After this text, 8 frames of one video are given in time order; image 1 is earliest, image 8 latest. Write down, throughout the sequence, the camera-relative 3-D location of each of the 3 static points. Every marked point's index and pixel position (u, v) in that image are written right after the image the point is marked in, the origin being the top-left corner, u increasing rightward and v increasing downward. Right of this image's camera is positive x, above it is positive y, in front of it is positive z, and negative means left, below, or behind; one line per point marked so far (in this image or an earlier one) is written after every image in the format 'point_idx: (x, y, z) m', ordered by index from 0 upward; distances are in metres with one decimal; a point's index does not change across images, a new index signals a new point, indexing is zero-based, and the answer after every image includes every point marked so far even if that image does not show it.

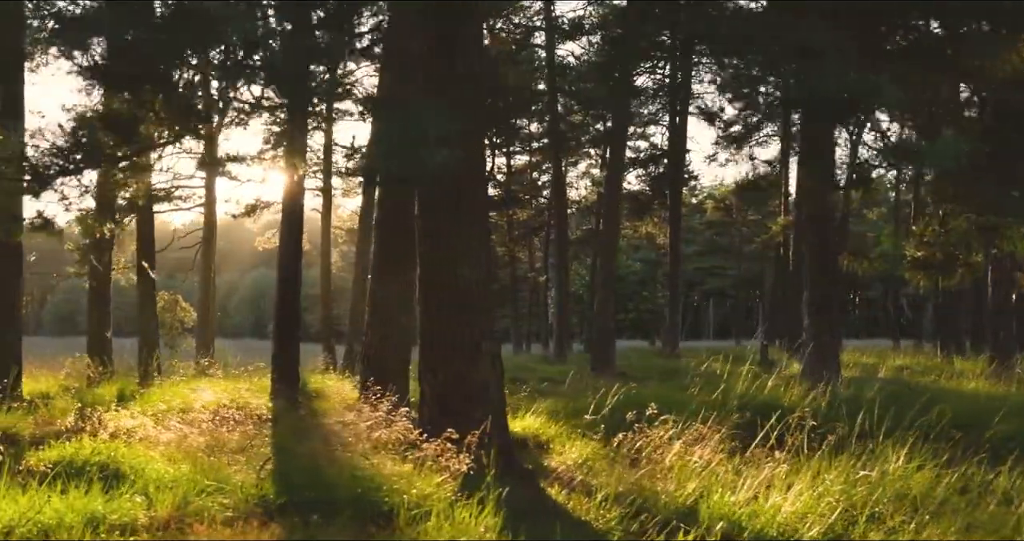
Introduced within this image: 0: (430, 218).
0: (-0.6, +0.4, +7.9) m
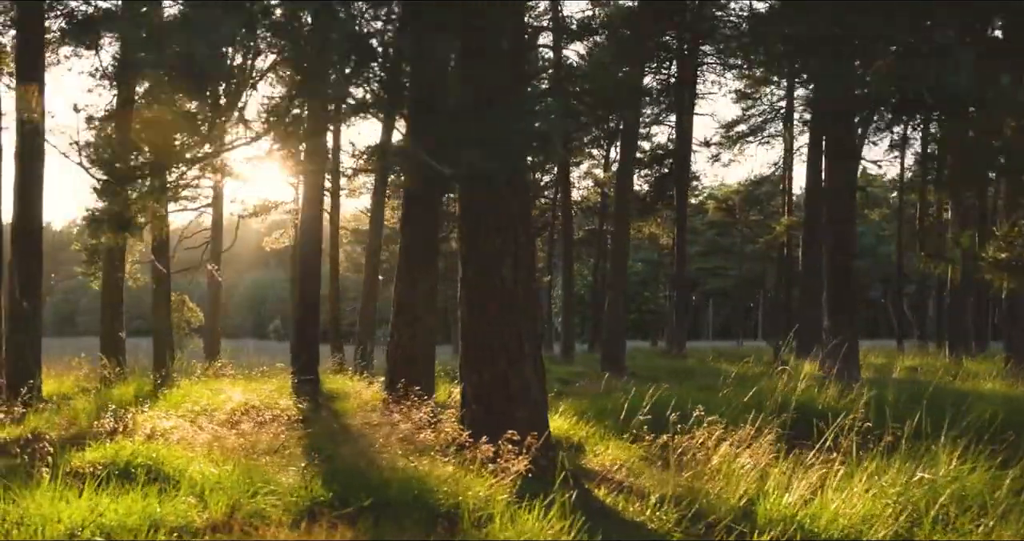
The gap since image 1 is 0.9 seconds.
0: (-0.3, +0.4, +7.8) m
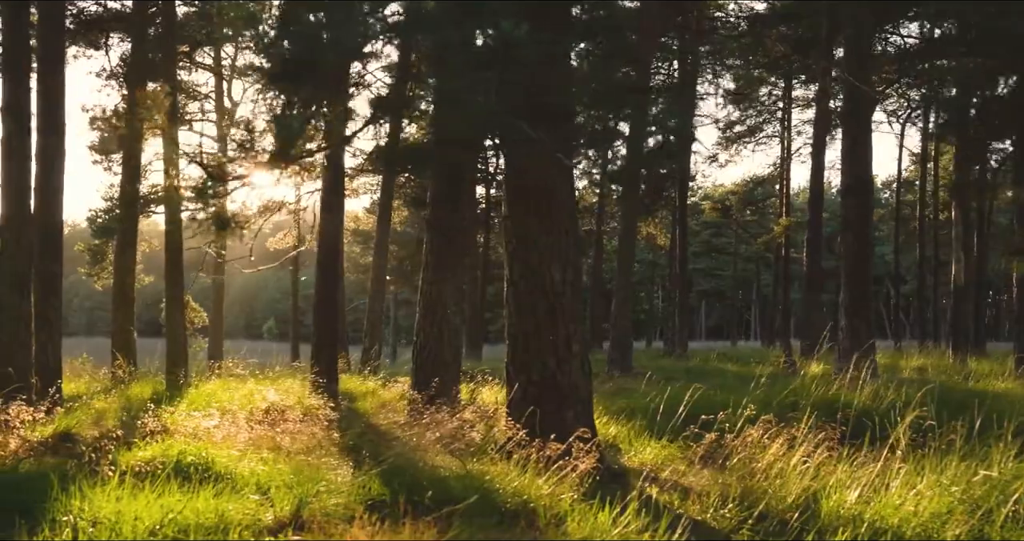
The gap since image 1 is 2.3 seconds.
0: (+0.1, +0.4, +7.9) m
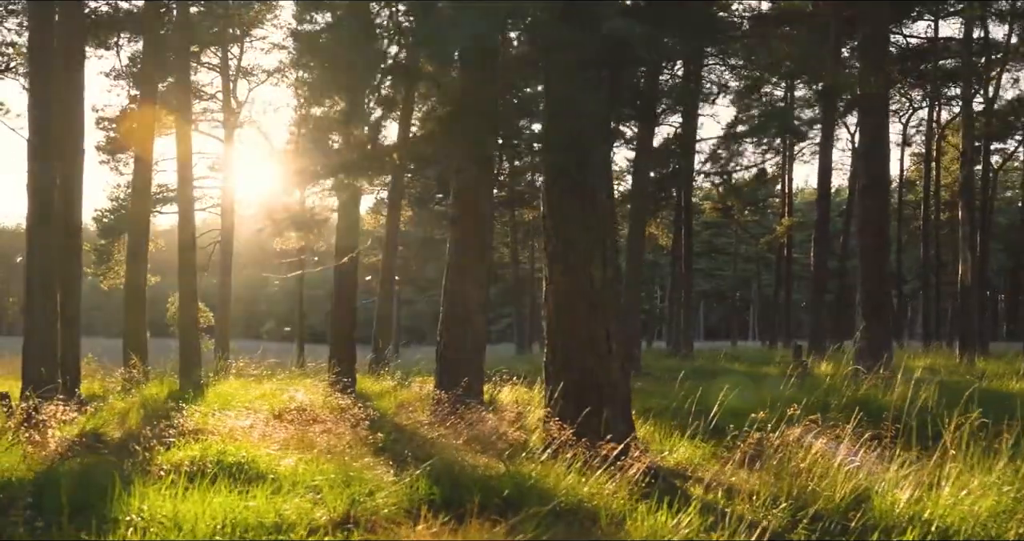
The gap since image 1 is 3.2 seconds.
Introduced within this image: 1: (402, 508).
0: (+0.4, +0.4, +7.9) m
1: (-0.6, -1.3, +5.8) m
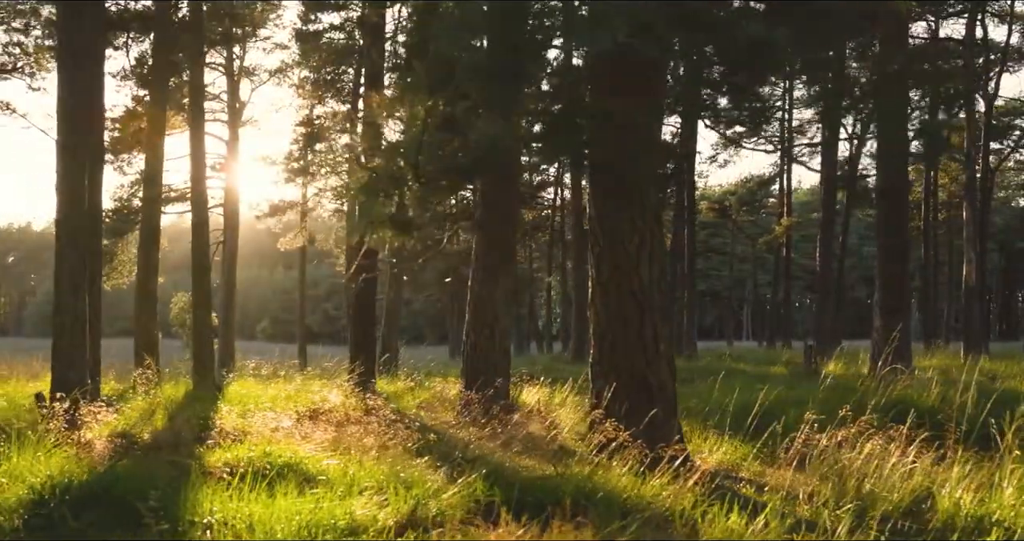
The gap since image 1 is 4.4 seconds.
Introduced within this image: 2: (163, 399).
0: (+0.7, +0.4, +7.9) m
1: (-0.3, -1.4, +5.8) m
2: (-5.0, -1.8, +14.6) m
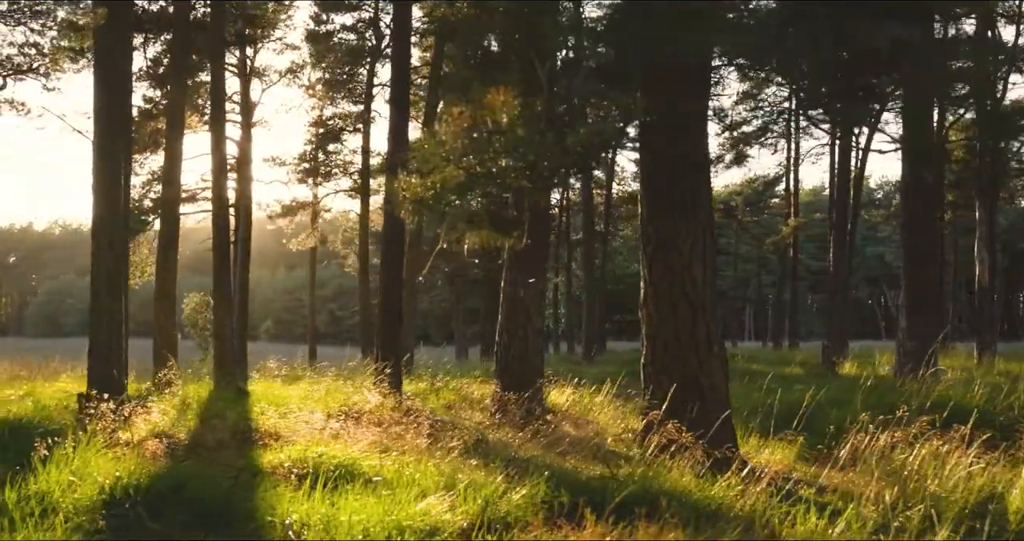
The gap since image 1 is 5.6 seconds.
0: (+1.1, +0.4, +7.9) m
1: (+0.1, -1.4, +5.8) m
2: (-4.6, -1.8, +14.6) m
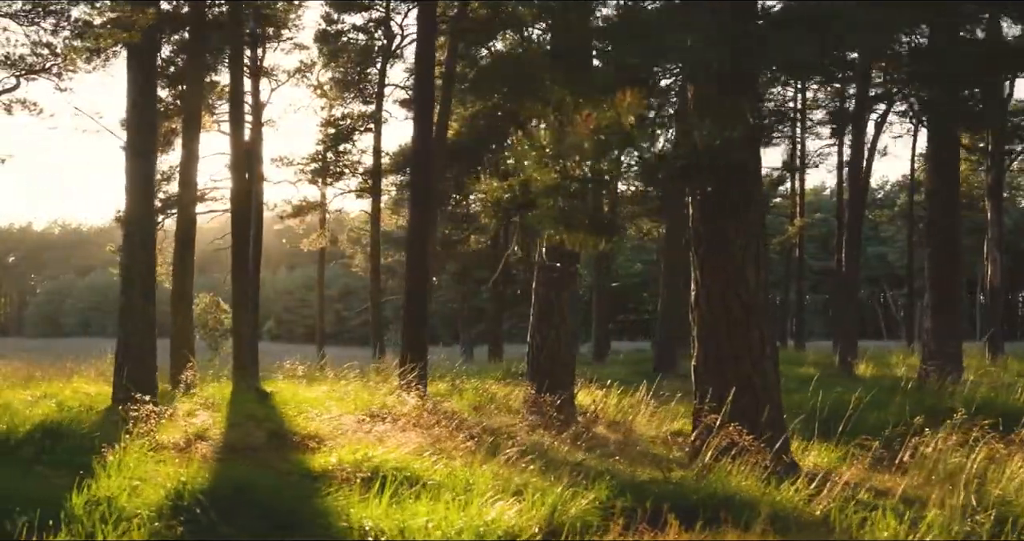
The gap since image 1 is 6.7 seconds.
0: (+1.5, +0.4, +7.8) m
1: (+0.5, -1.4, +5.7) m
2: (-4.2, -1.8, +14.5) m
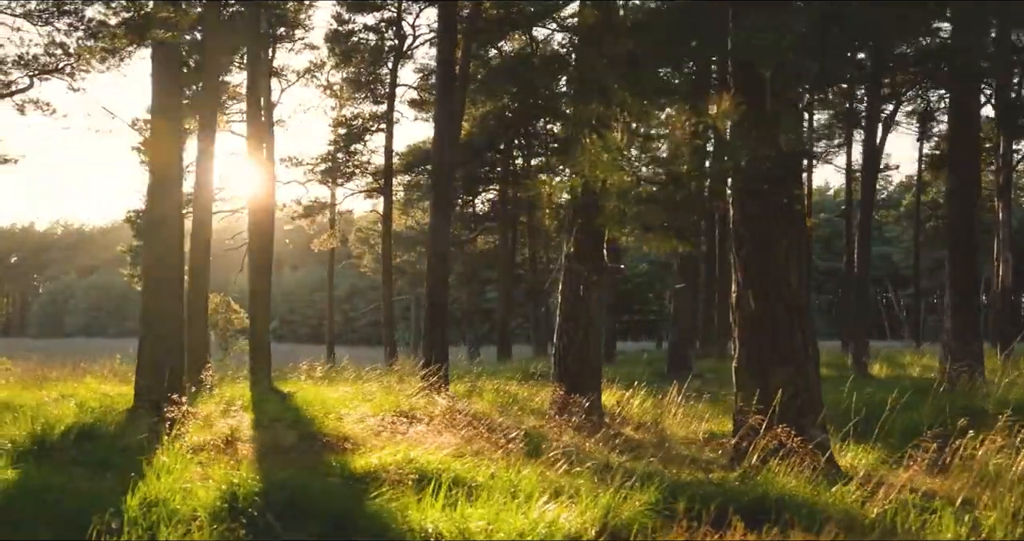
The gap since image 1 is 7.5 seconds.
0: (+1.8, +0.4, +7.8) m
1: (+0.8, -1.4, +5.7) m
2: (-3.8, -1.9, +14.5) m
